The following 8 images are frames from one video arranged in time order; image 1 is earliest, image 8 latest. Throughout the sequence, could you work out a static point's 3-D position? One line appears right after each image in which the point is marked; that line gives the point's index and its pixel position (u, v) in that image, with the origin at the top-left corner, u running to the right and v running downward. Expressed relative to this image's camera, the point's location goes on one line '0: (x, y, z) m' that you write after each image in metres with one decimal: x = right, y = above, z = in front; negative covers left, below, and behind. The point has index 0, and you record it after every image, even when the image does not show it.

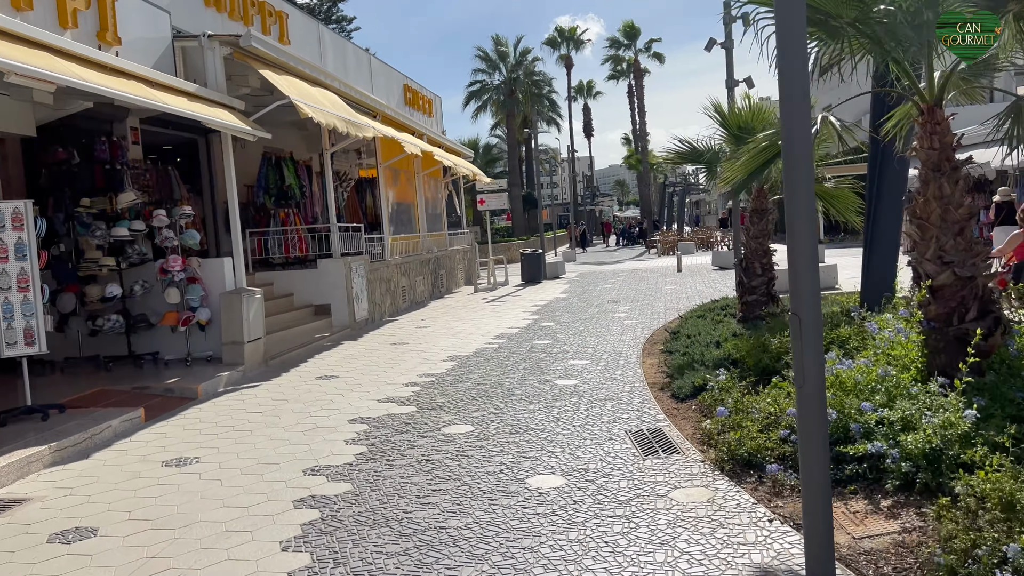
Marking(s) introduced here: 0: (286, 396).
0: (-2.0, -1.0, +7.4) m
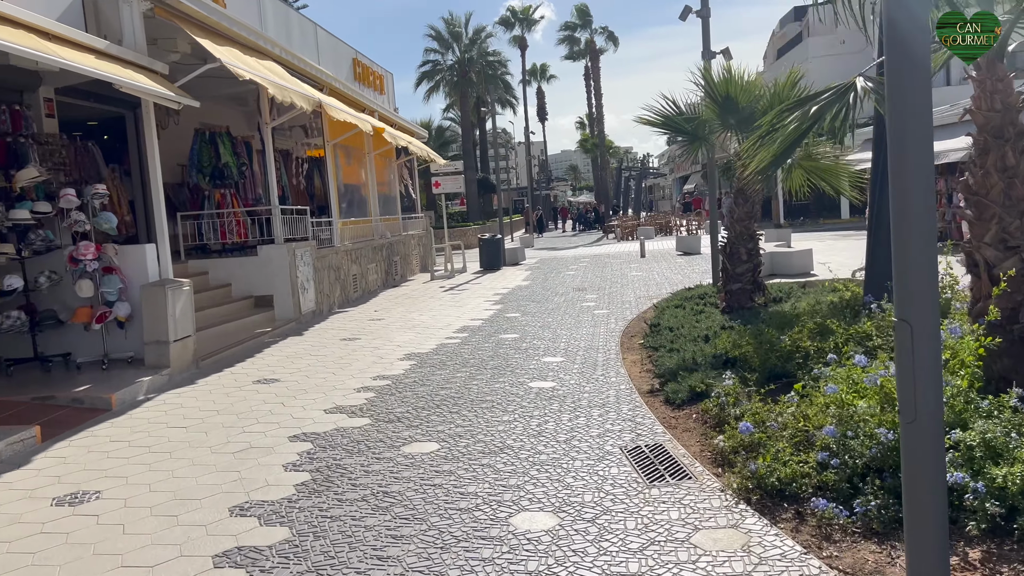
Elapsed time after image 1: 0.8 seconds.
0: (-2.3, -0.9, +6.3) m
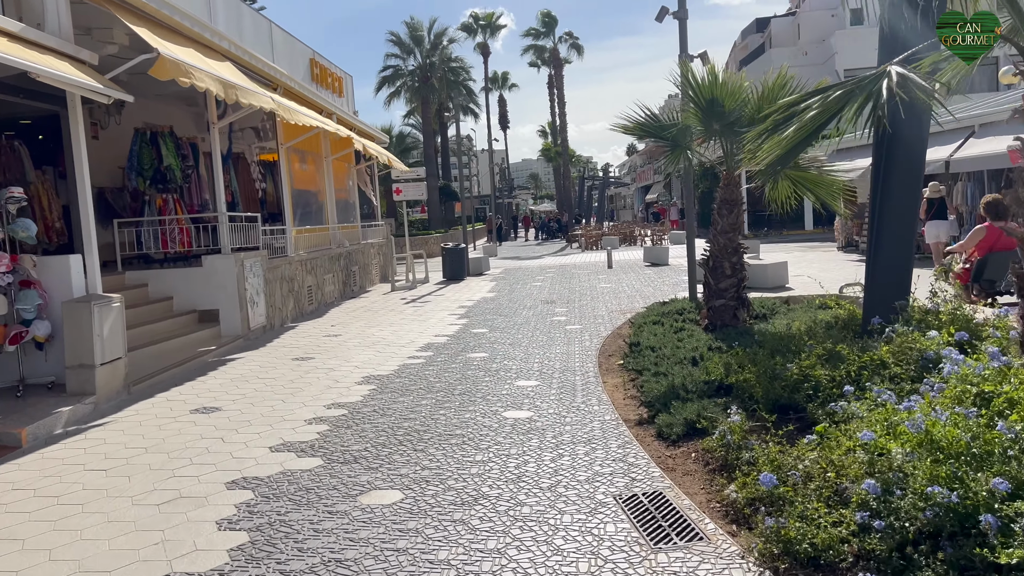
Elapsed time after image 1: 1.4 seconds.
0: (-2.5, -1.0, +5.5) m
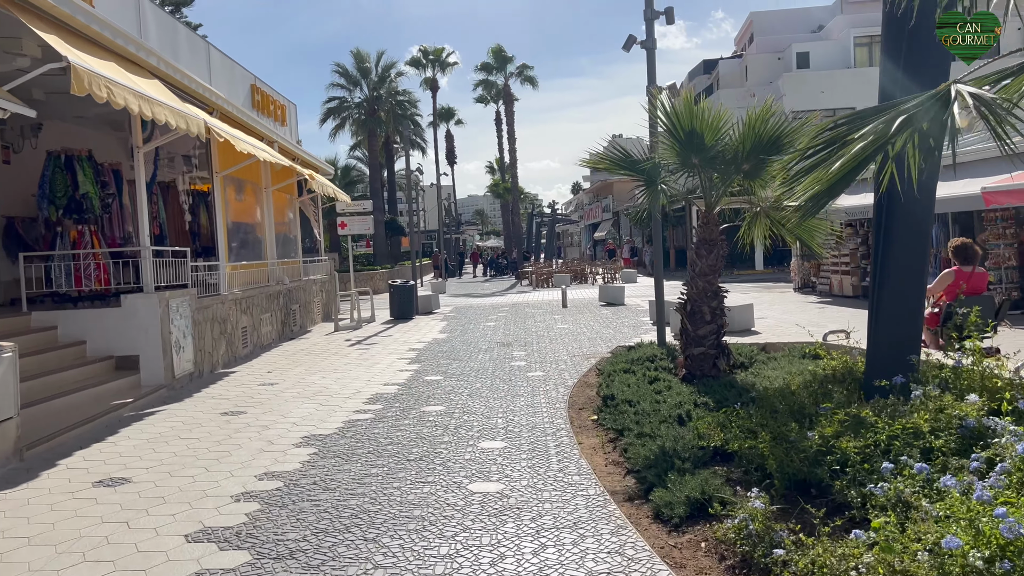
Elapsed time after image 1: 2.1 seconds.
0: (-2.7, -1.3, +4.5) m
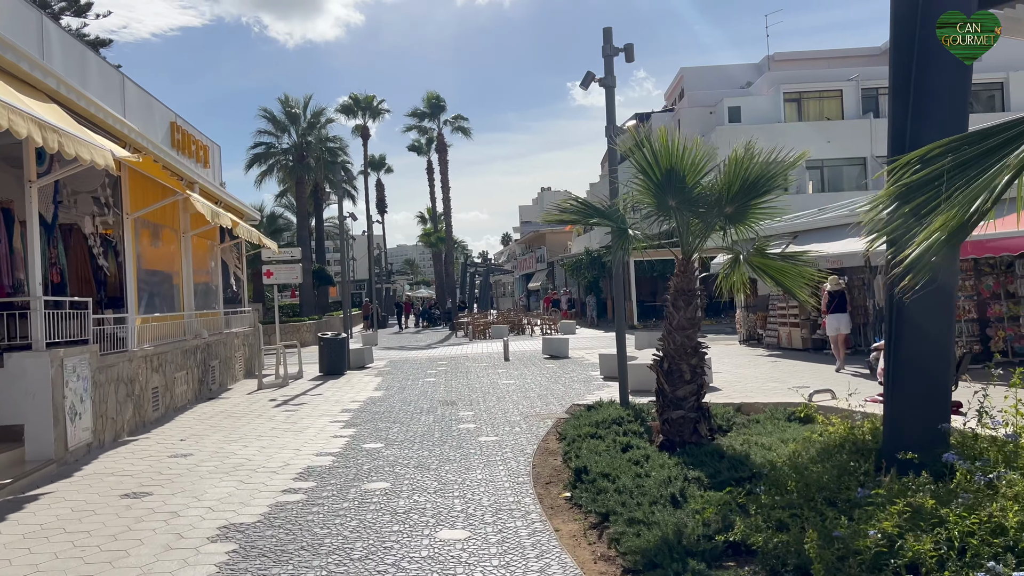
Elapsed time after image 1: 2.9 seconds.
0: (-2.7, -1.6, +3.2) m
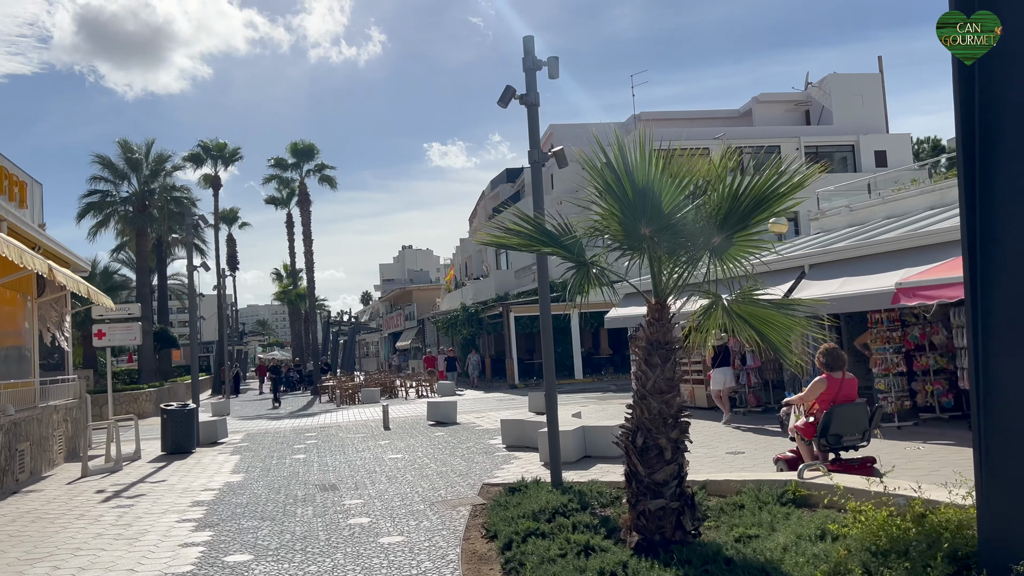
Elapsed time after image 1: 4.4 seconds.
0: (-2.5, -1.7, +1.0) m
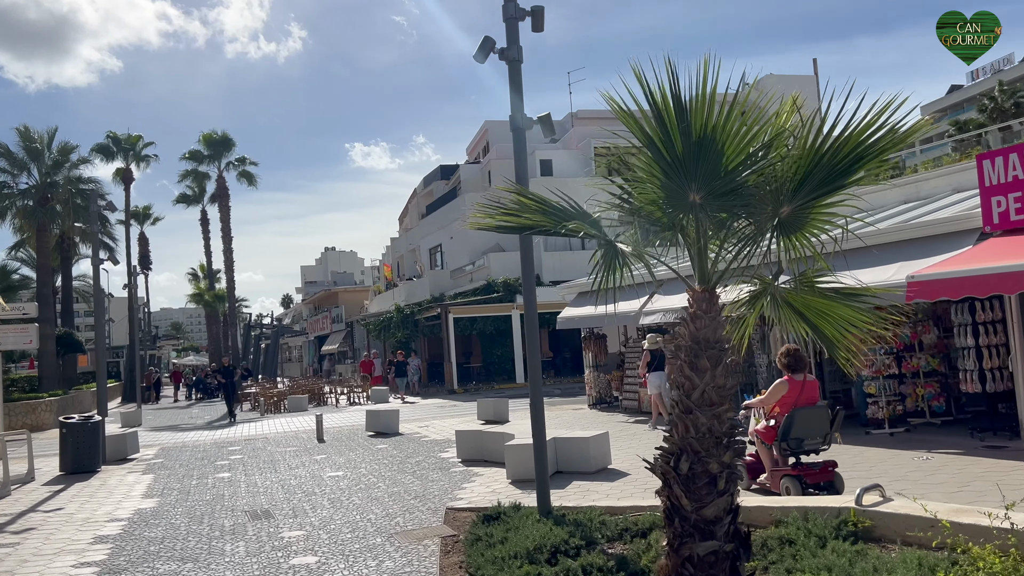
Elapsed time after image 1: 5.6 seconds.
0: (-2.0, -1.6, -0.5) m
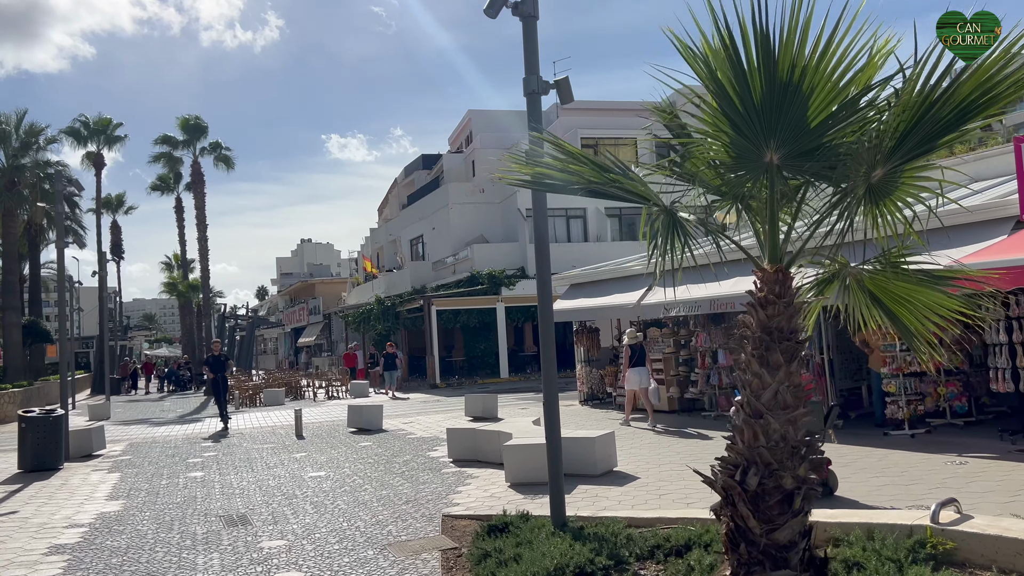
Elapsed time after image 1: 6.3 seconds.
0: (-1.7, -1.5, -1.2) m
